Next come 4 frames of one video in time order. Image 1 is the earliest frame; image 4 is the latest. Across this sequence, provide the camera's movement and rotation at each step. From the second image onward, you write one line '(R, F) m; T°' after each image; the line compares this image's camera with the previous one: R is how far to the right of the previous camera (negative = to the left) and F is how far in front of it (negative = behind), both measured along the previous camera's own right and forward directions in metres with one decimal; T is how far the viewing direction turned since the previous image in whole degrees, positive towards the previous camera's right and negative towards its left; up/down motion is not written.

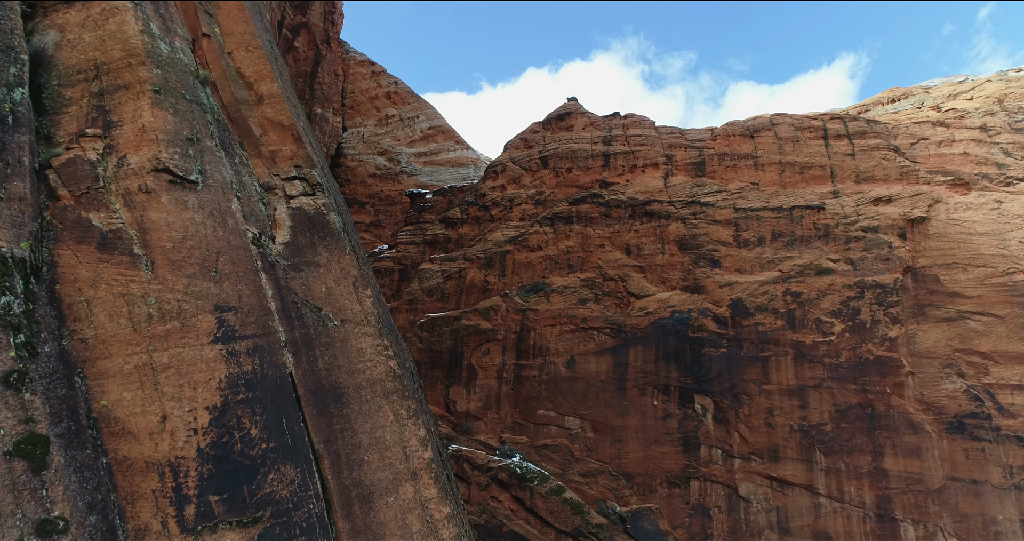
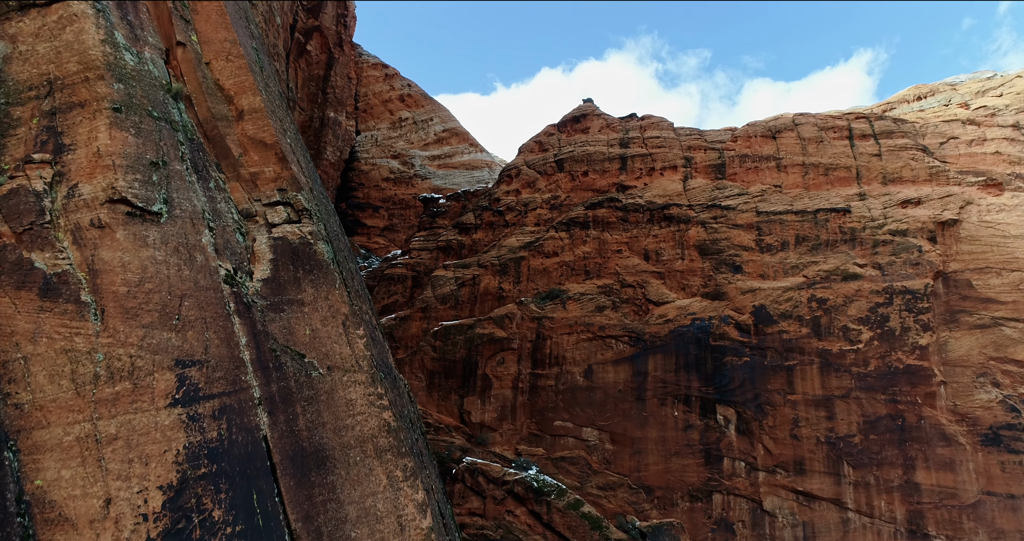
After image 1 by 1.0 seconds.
(+0.1, +1.1) m; -1°
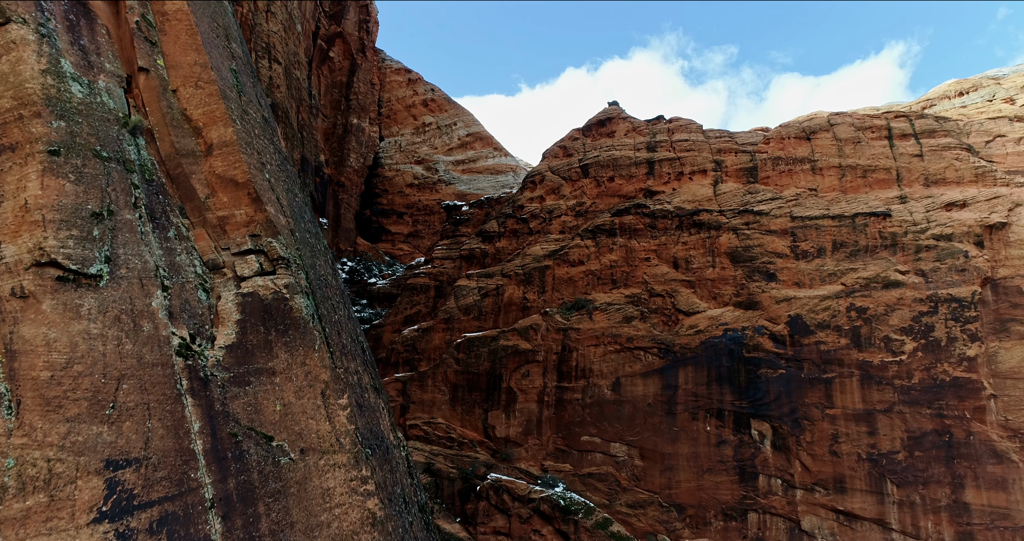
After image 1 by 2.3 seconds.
(+0.2, +1.2) m; -2°
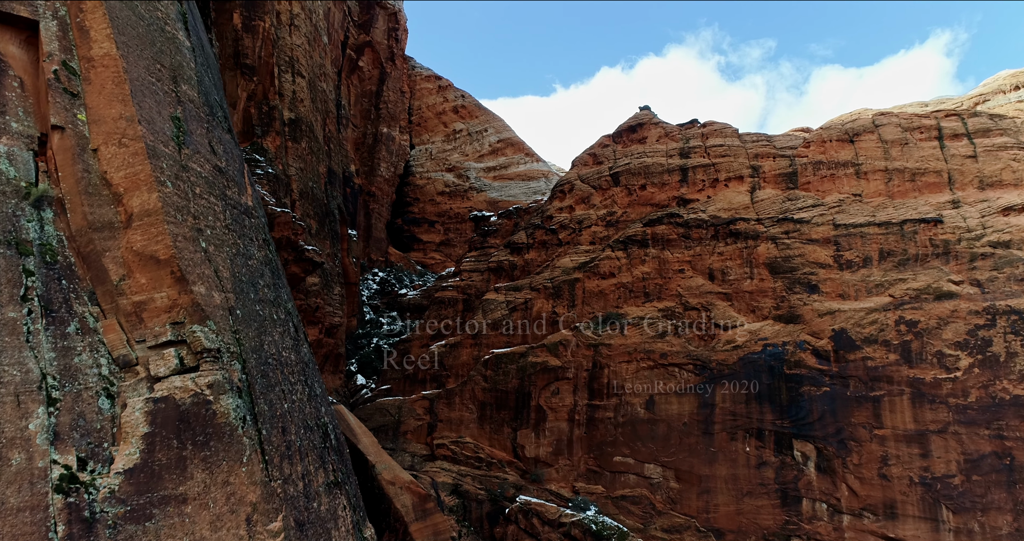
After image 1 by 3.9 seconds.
(+0.6, +1.3) m; -3°
